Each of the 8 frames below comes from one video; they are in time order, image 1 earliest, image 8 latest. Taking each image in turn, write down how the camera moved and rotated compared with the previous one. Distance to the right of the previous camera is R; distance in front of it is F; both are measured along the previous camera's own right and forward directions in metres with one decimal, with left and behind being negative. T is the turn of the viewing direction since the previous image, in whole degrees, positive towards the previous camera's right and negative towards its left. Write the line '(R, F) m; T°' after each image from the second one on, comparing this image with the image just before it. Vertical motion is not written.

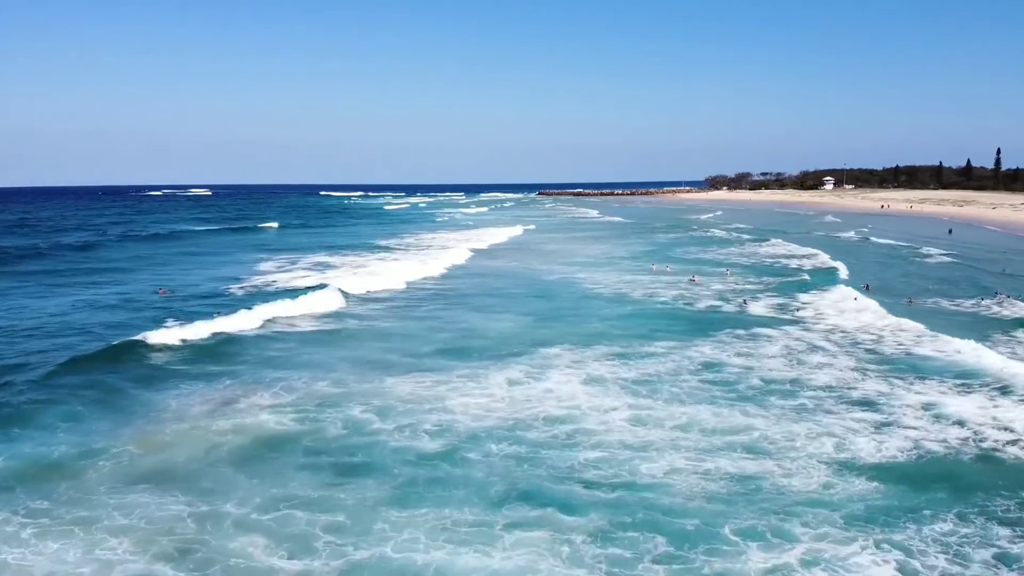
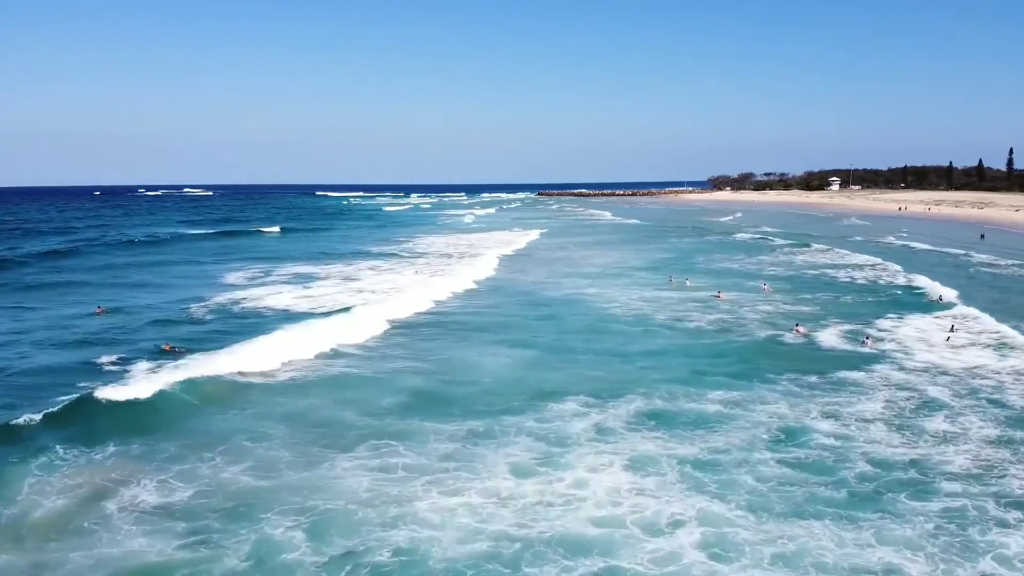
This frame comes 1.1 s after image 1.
(0.0, +4.3) m; 0°
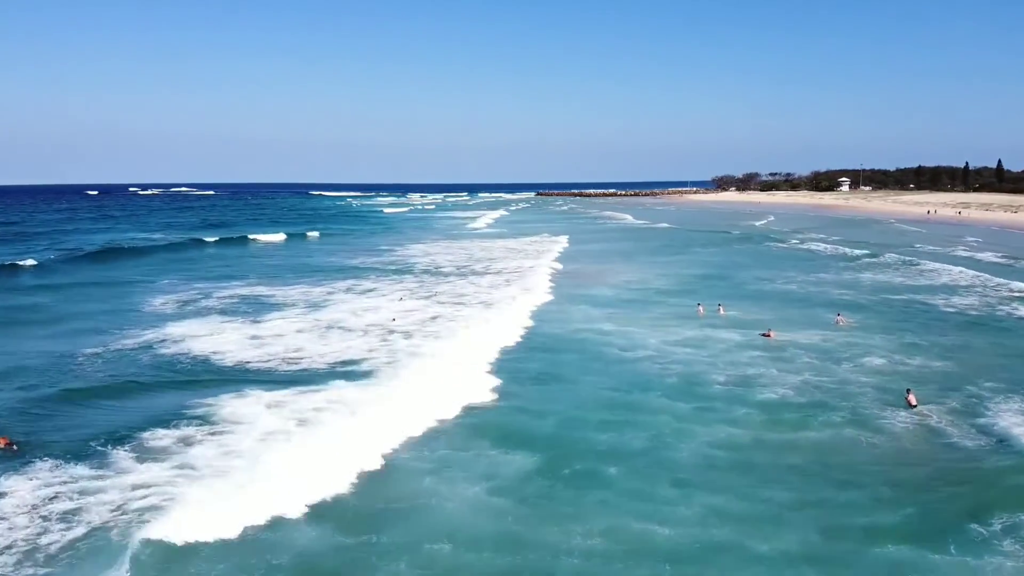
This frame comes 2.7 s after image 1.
(+0.1, +6.0) m; 0°
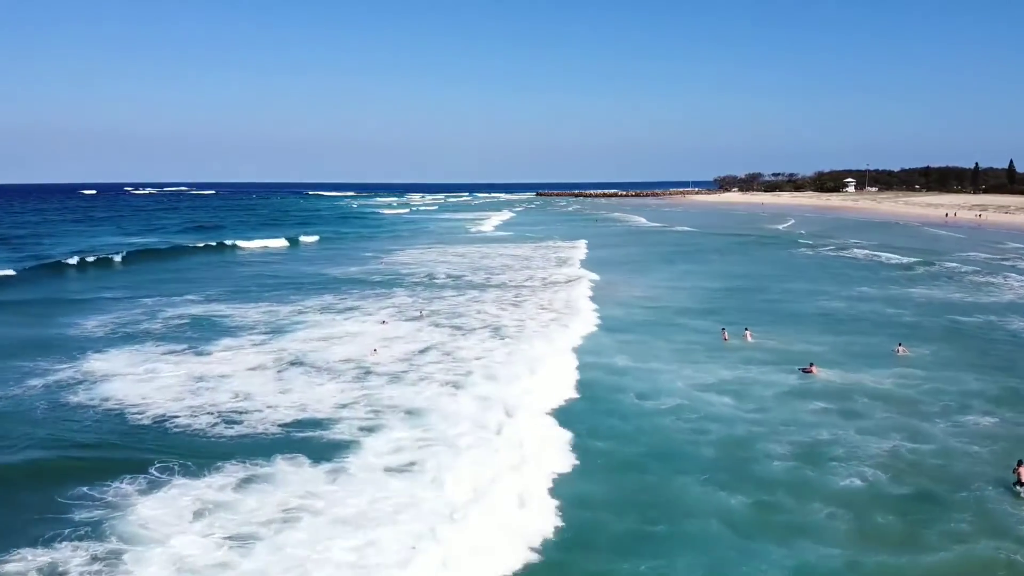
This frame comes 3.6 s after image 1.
(+0.1, +3.4) m; 0°
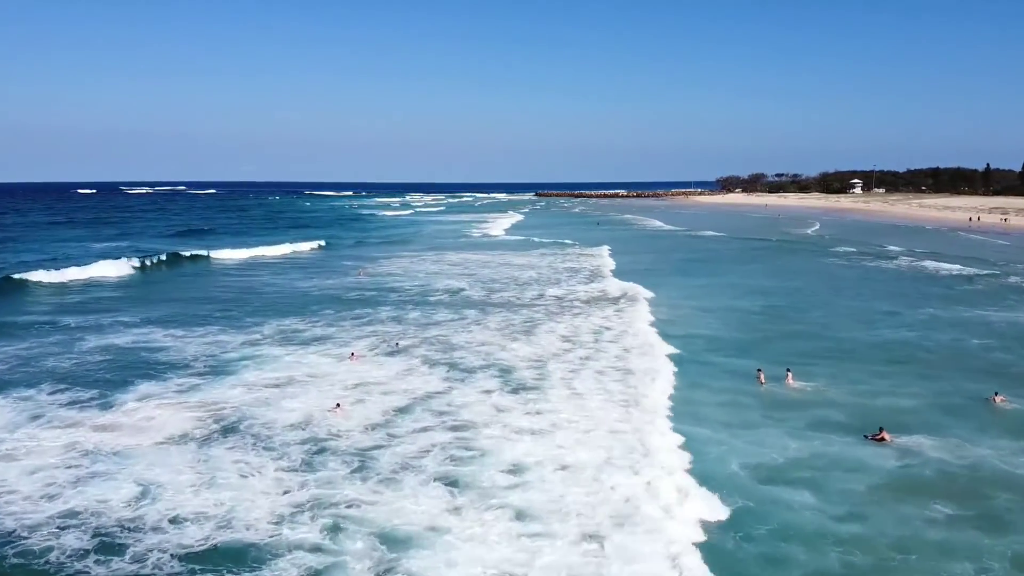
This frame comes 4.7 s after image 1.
(-0.1, +3.8) m; 0°
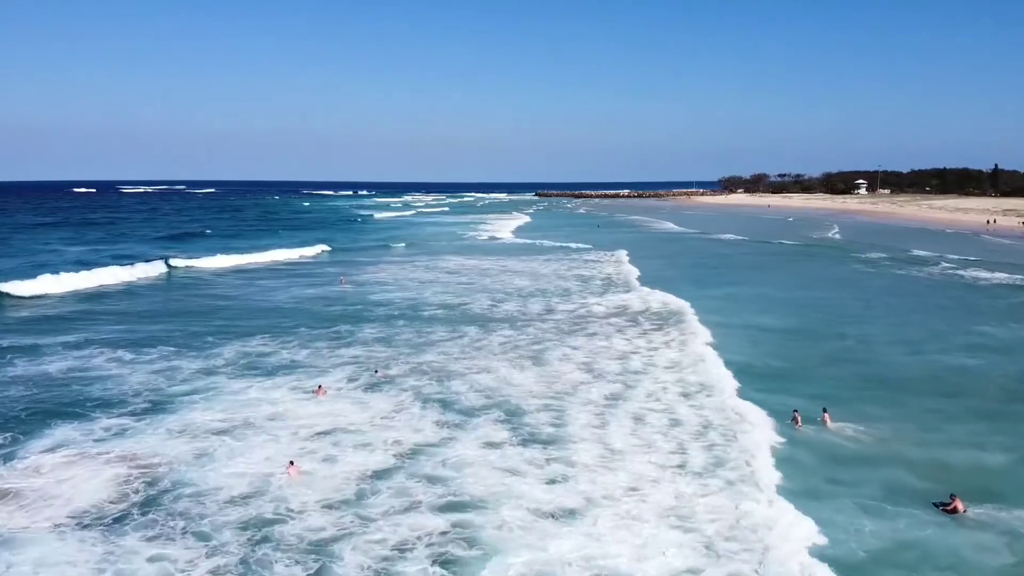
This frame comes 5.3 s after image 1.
(-0.1, +2.5) m; 0°
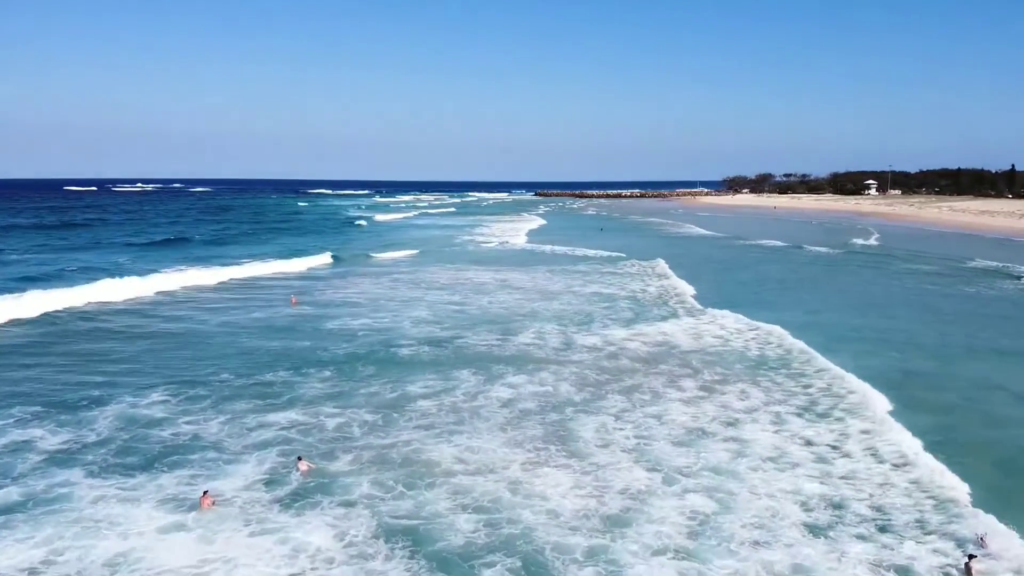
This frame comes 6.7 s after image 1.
(-0.1, +4.6) m; 0°
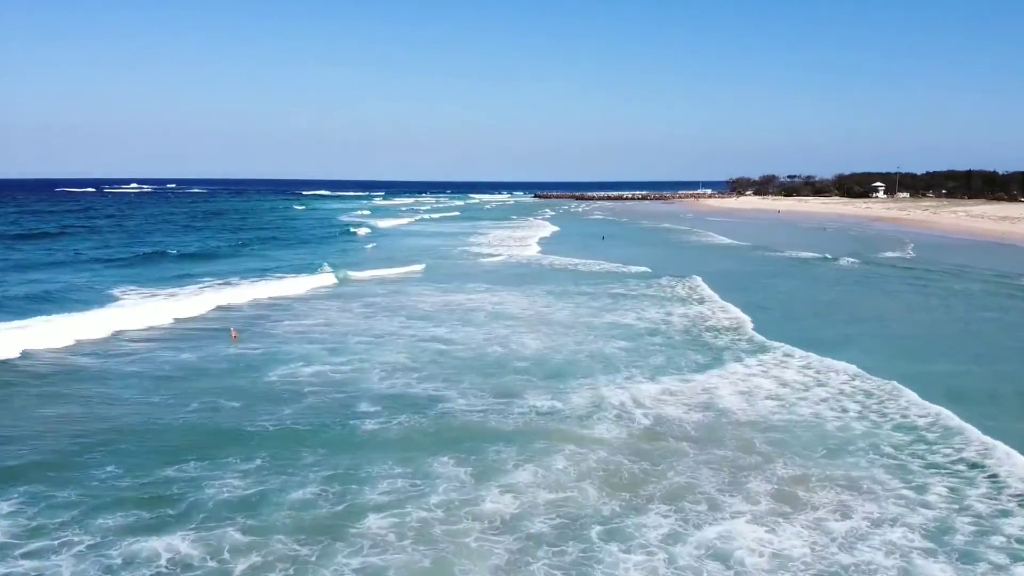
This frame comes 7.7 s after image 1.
(0.0, +3.4) m; 0°
